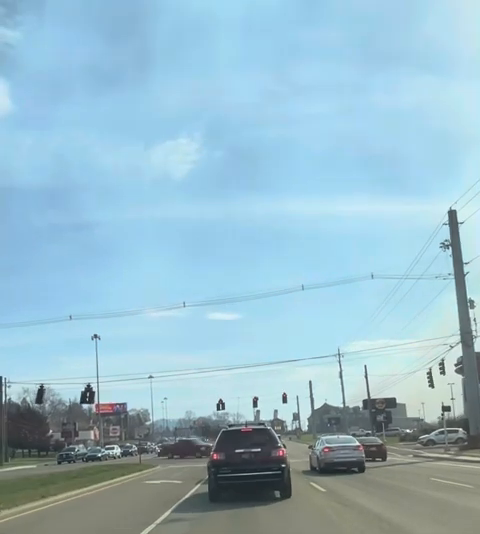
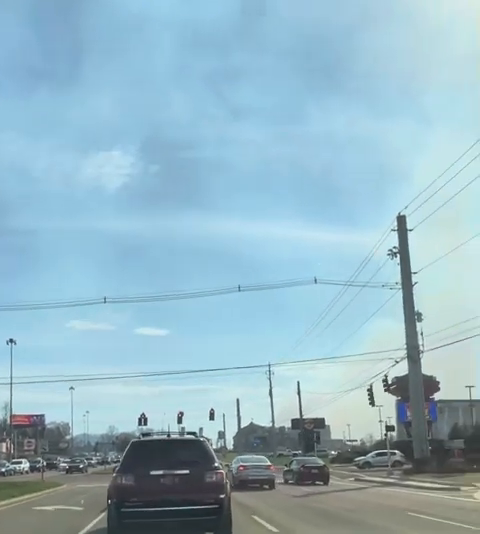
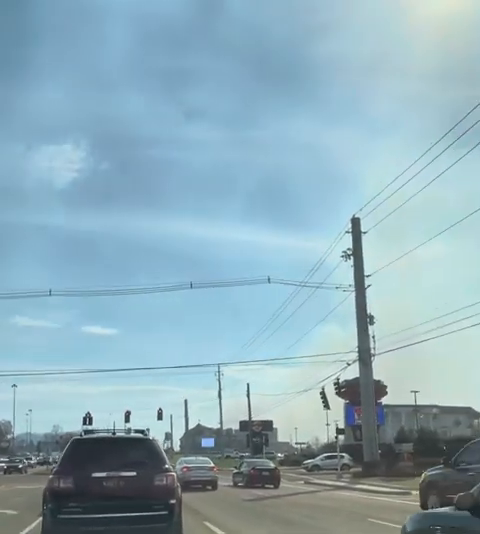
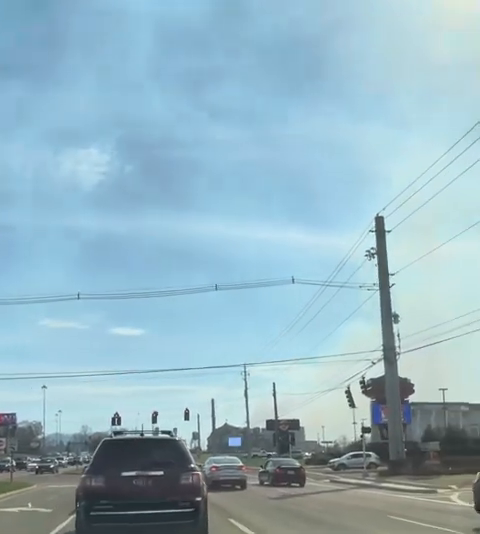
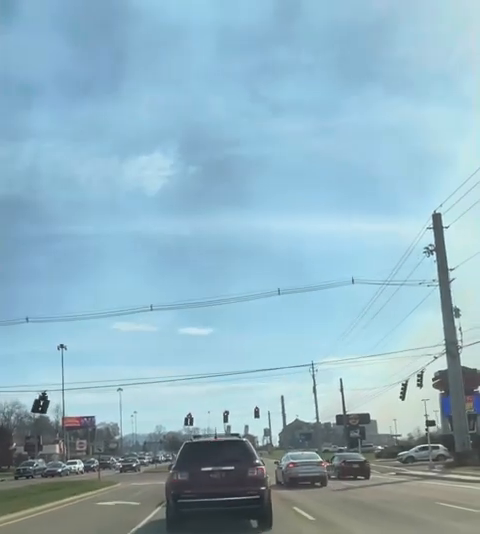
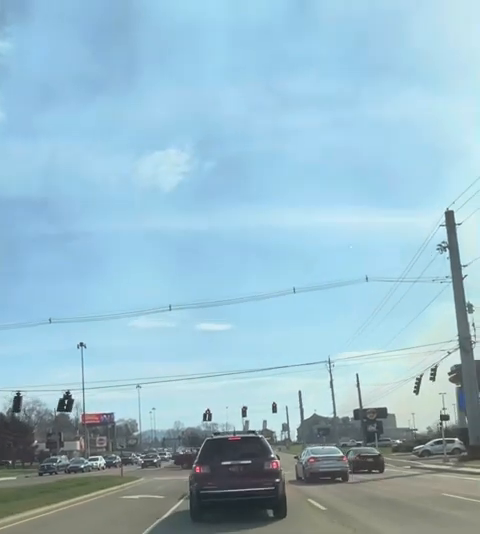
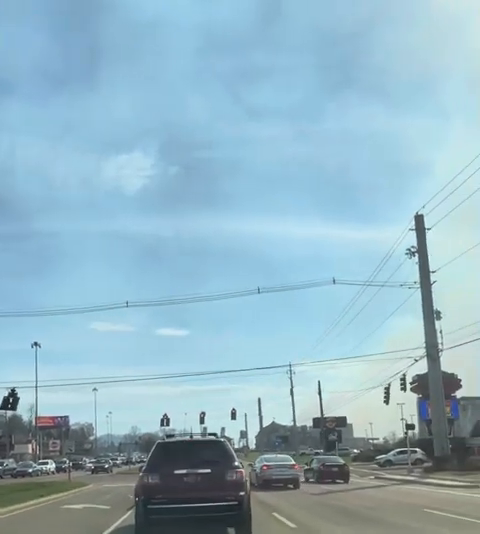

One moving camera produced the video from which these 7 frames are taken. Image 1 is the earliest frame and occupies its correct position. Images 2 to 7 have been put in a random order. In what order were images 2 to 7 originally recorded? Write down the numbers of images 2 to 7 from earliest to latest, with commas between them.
6, 5, 7, 2, 4, 3
